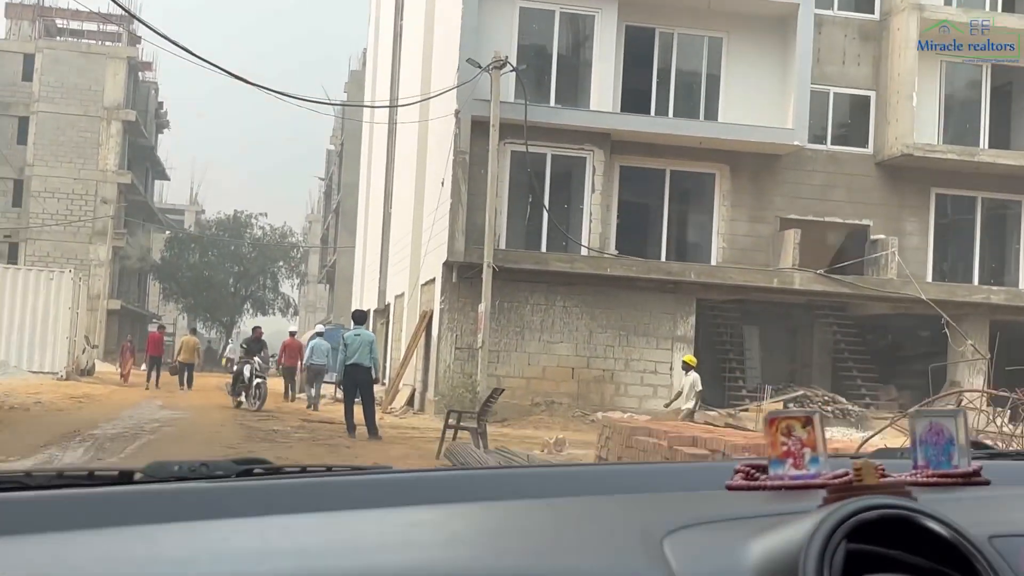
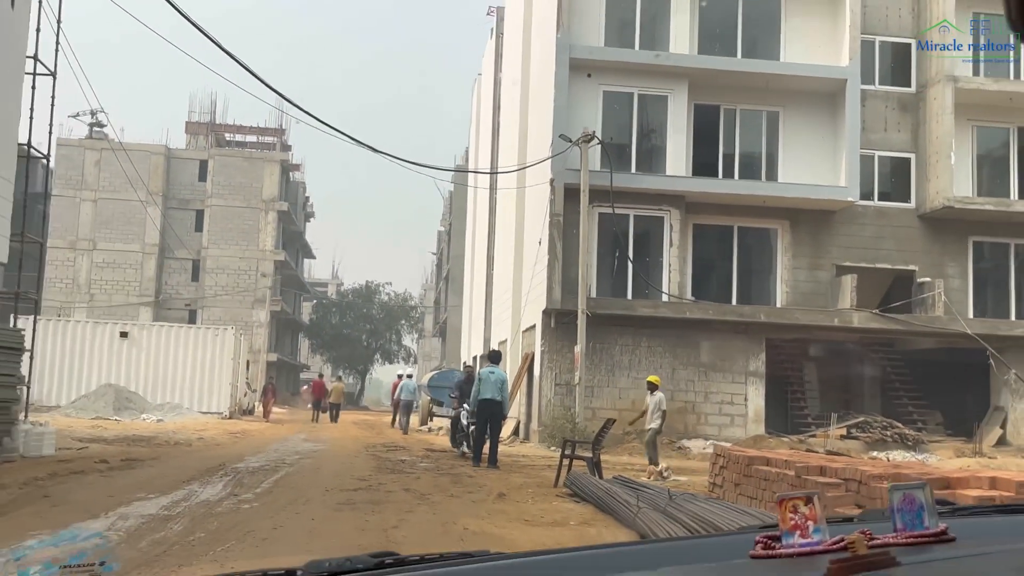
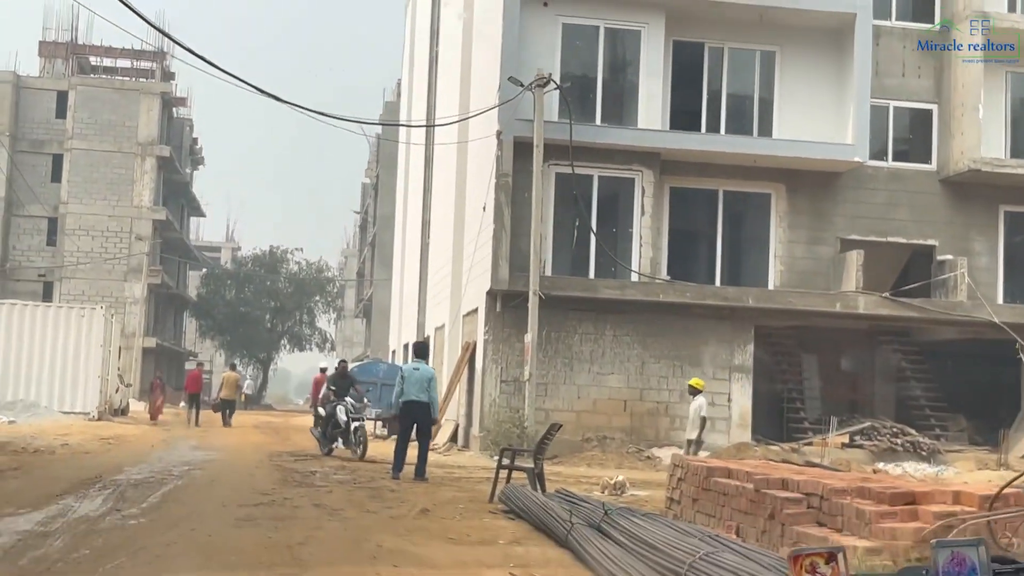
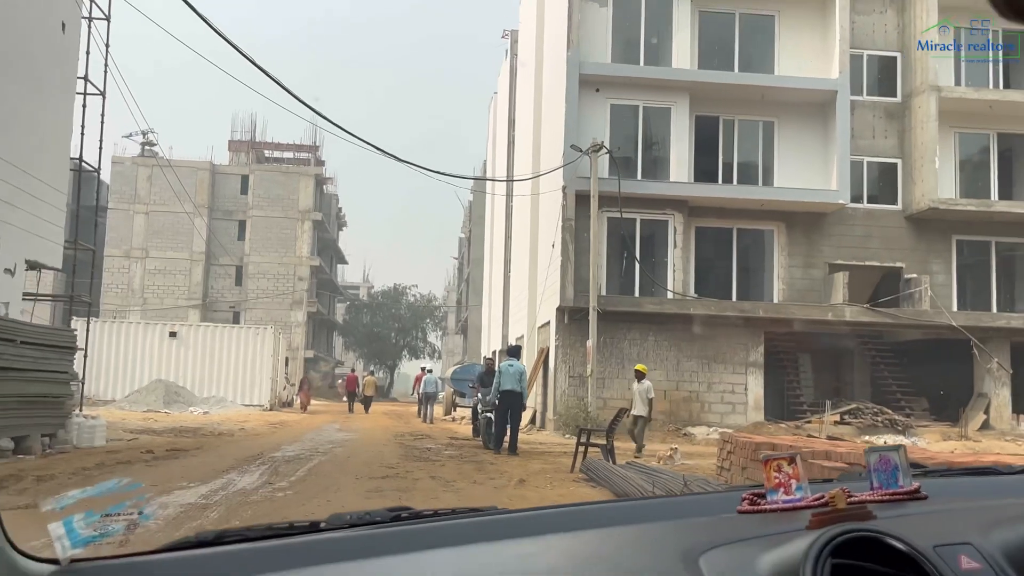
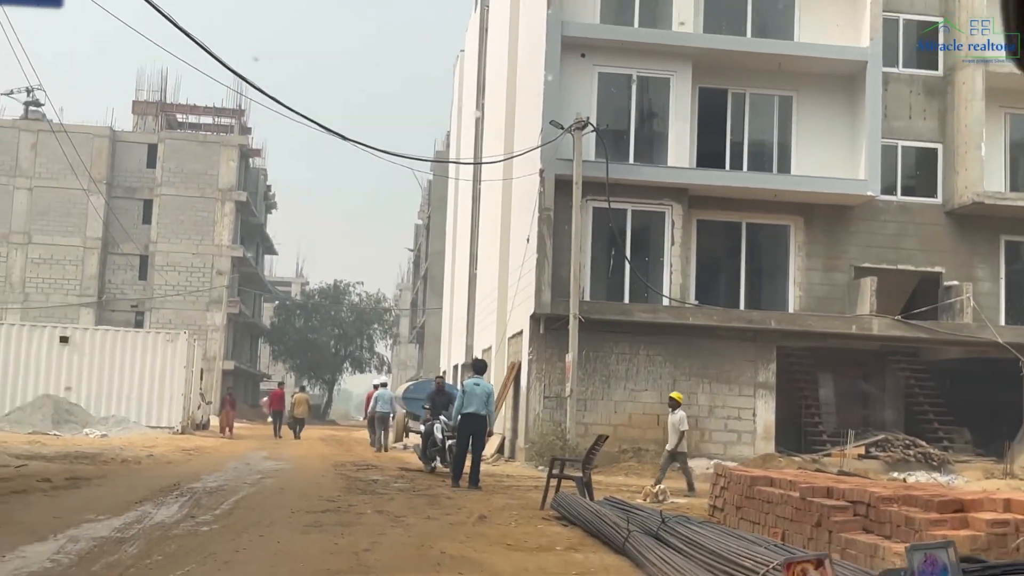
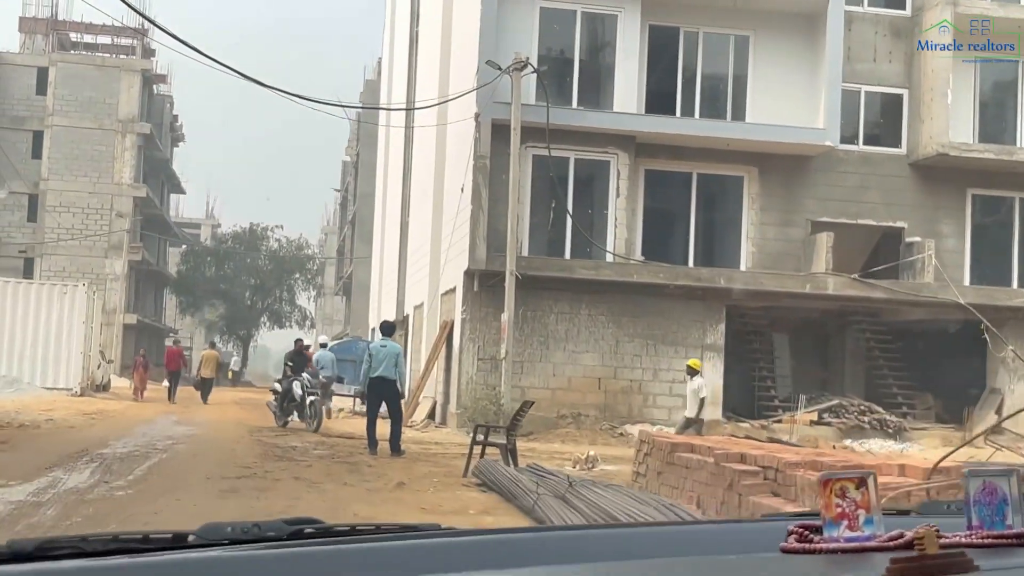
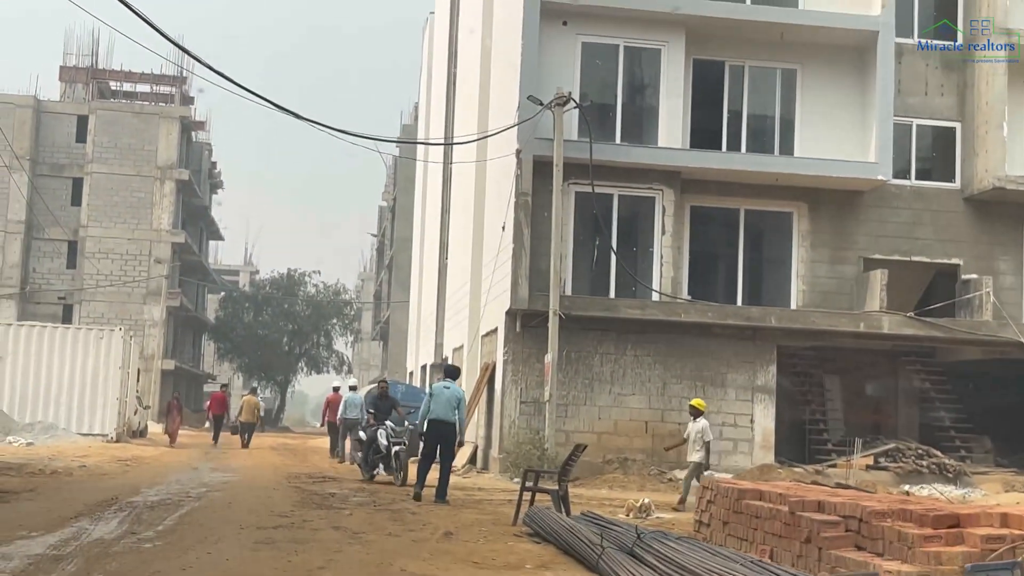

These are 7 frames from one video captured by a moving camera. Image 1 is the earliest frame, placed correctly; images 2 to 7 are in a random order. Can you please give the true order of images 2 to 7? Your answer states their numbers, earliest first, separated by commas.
6, 3, 7, 5, 2, 4
